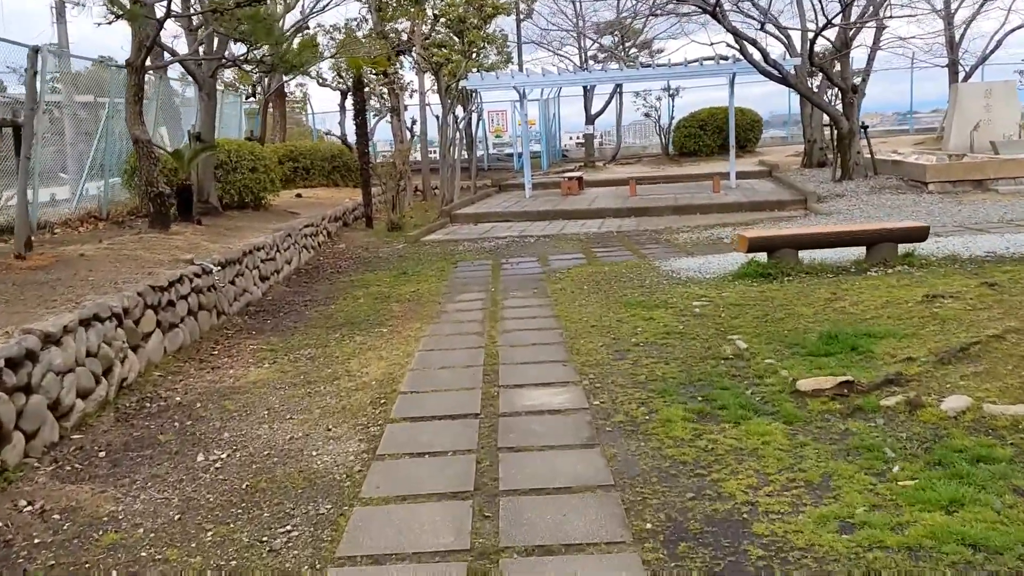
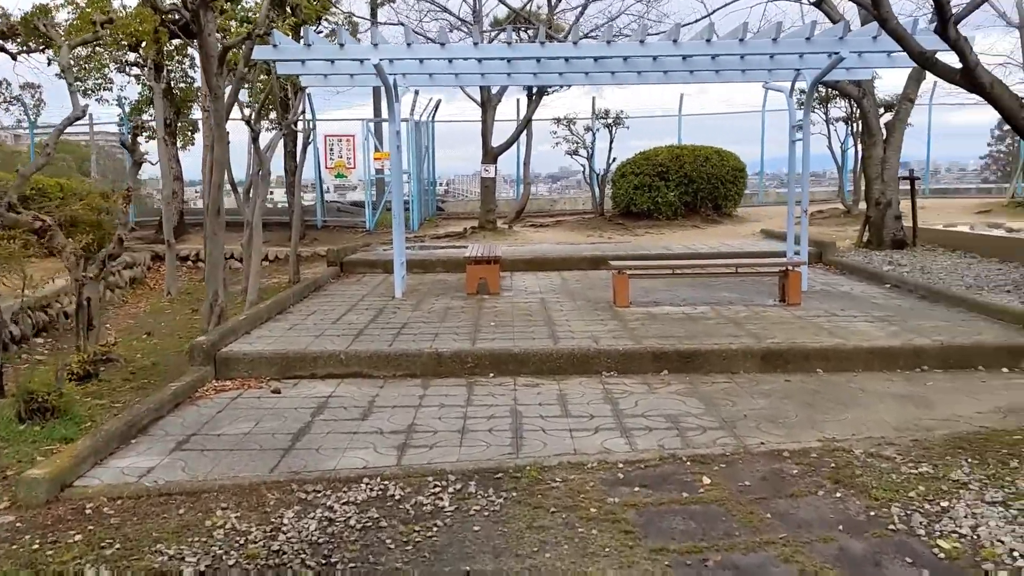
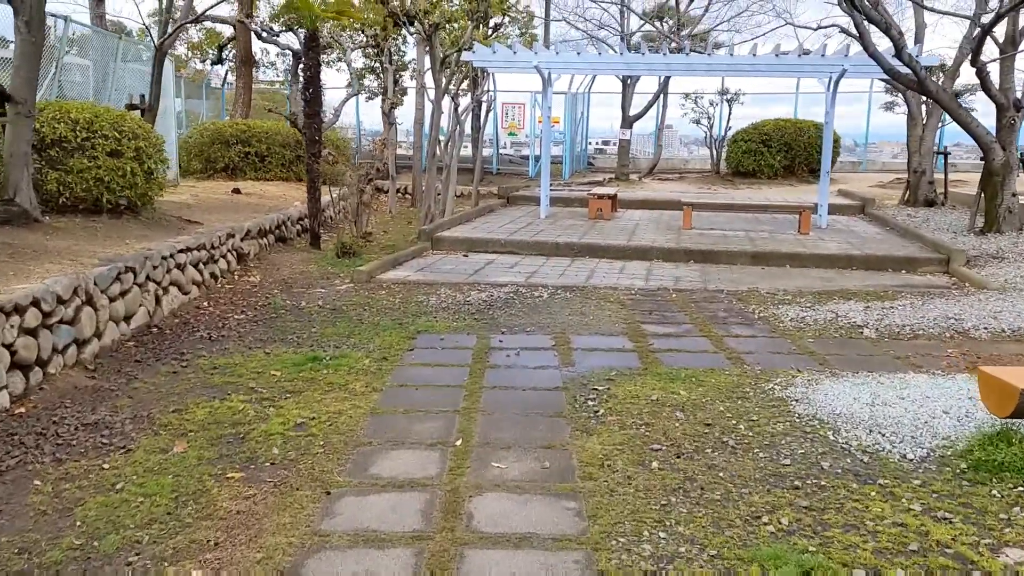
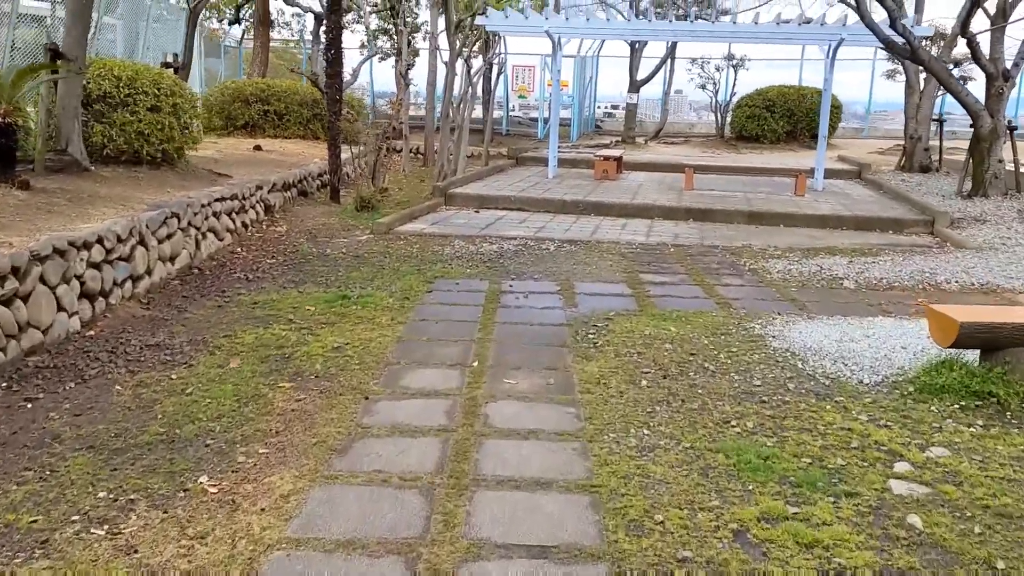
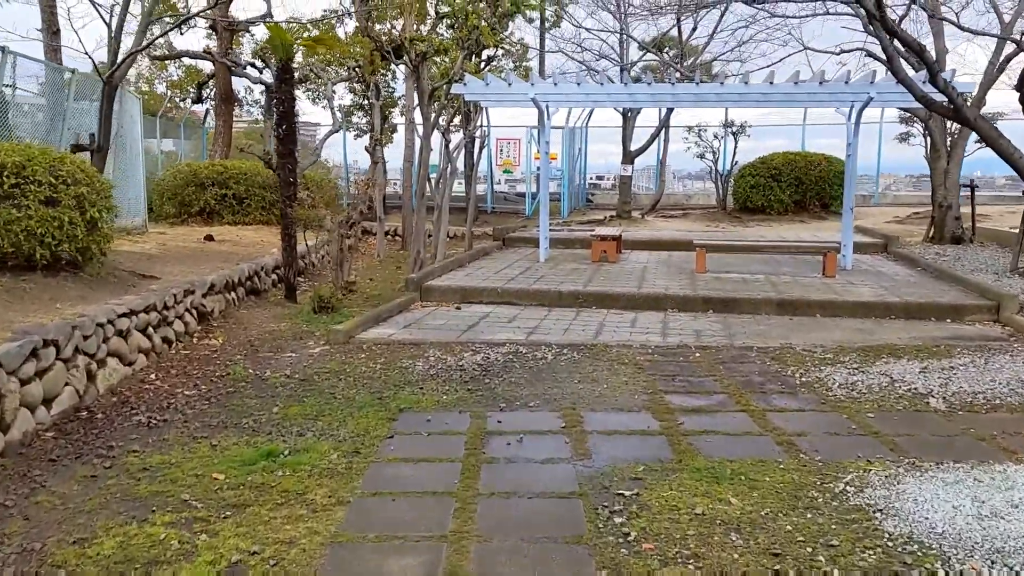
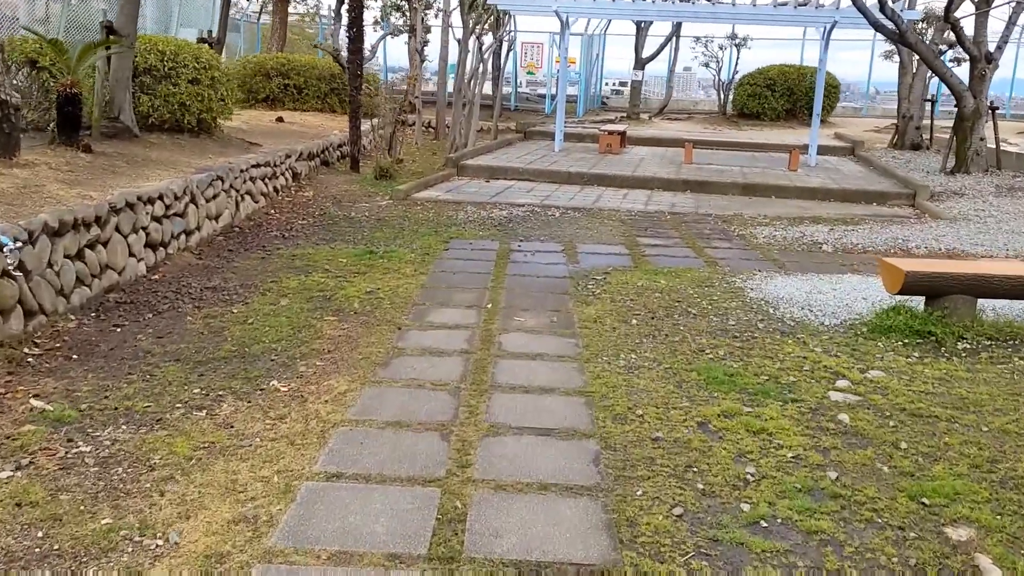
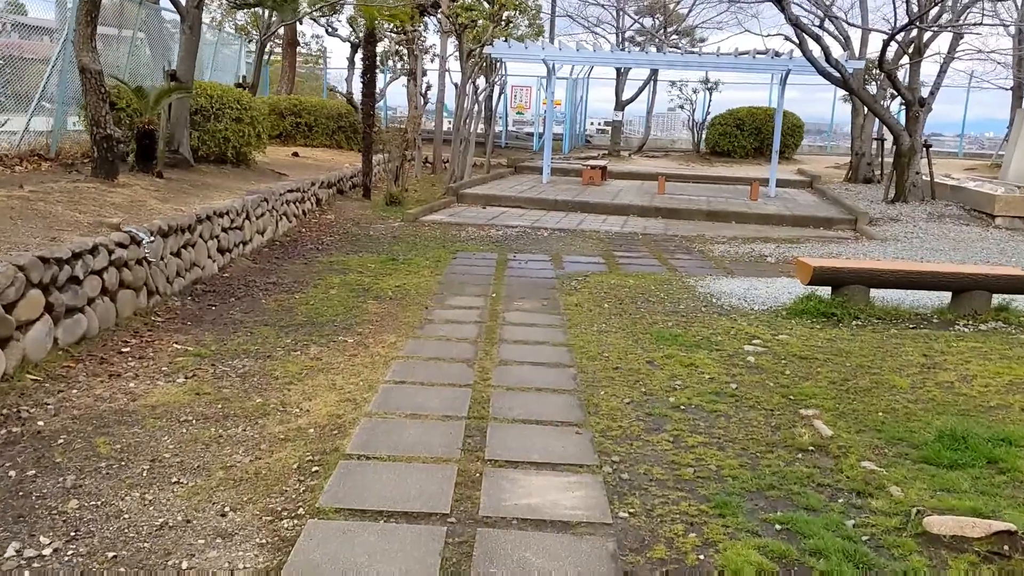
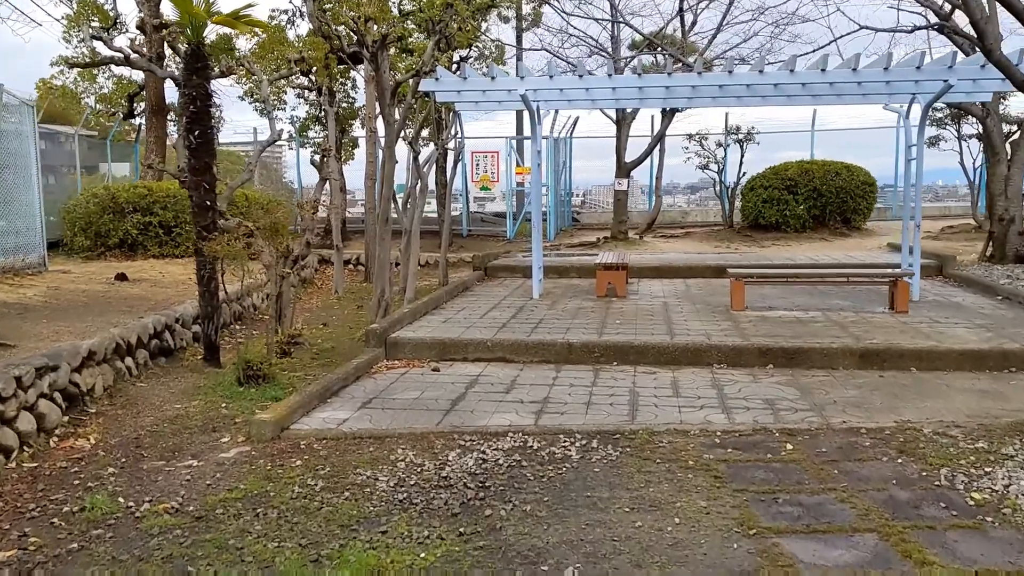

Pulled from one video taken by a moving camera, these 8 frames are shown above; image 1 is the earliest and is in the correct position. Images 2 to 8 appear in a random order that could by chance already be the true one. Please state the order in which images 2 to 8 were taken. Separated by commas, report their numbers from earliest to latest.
7, 6, 4, 3, 5, 8, 2
